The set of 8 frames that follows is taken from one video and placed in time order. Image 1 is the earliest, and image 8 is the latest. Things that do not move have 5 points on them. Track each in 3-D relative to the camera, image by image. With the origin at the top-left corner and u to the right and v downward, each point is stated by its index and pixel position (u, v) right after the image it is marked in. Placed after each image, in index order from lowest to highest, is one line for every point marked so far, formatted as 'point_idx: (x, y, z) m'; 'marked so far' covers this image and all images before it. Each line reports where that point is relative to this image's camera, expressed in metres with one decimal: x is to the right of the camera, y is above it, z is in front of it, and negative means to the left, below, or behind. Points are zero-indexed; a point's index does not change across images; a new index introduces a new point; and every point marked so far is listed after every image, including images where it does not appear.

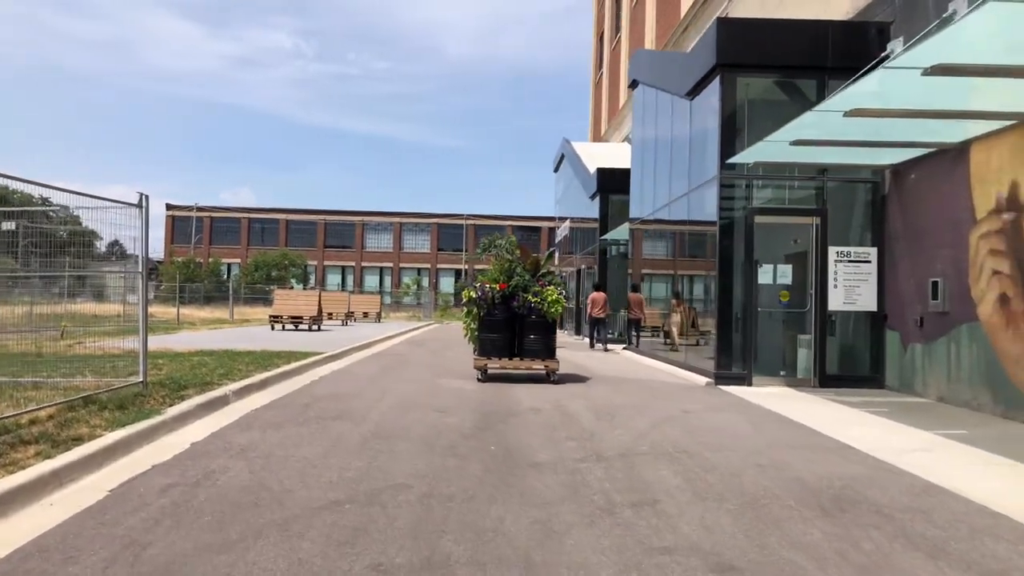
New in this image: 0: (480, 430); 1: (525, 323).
0: (-0.3, -1.5, +8.6) m
1: (+0.2, -0.6, +13.3) m
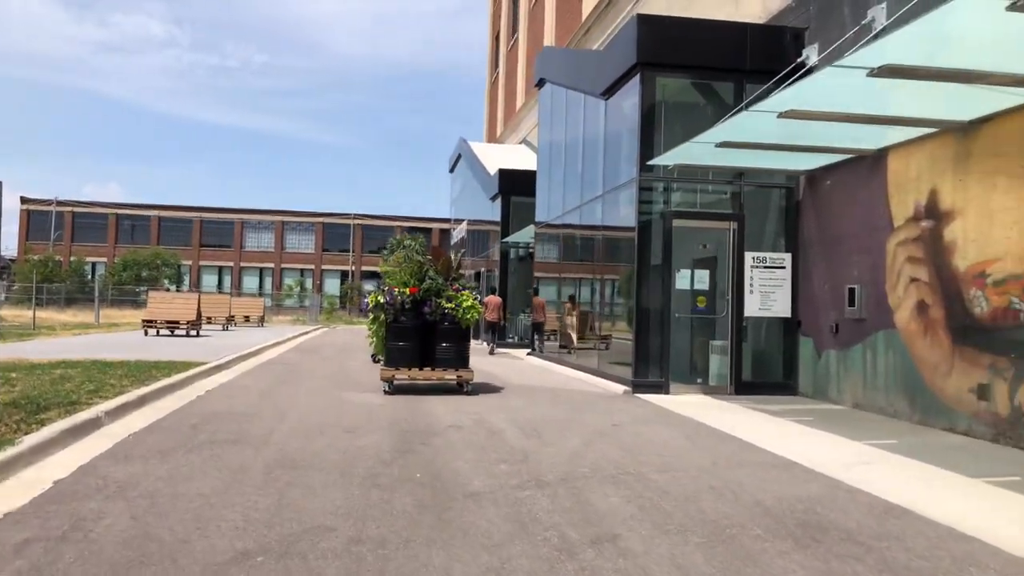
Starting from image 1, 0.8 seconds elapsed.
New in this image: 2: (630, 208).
0: (-1.1, -1.6, +7.7) m
1: (-1.2, -0.7, +12.4) m
2: (+2.1, +1.4, +13.7) m
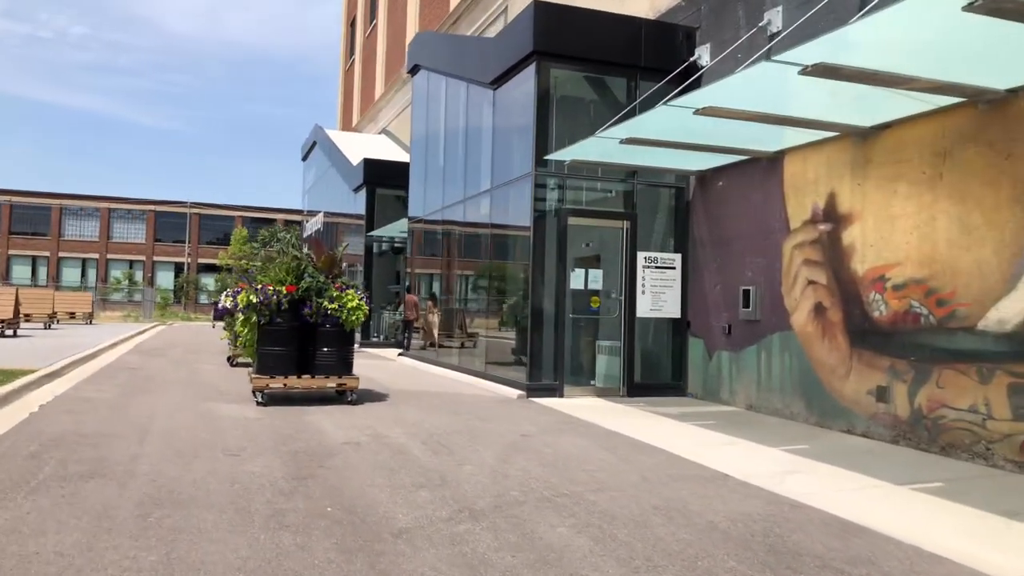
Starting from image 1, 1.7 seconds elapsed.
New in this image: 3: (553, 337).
0: (-1.8, -1.6, +6.6) m
1: (-2.8, -0.7, +11.3) m
2: (+0.3, +1.4, +13.1) m
3: (+0.7, -0.8, +12.7) m
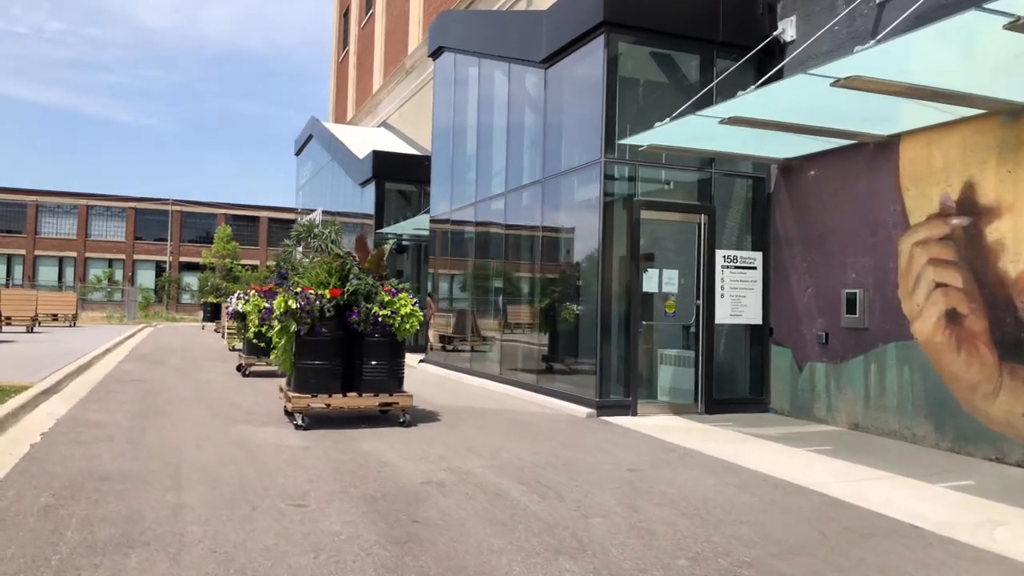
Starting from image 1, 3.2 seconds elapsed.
0: (-0.7, -1.7, +5.1) m
1: (-1.8, -0.7, +9.7) m
2: (+1.2, +1.4, +11.6) m
3: (+1.6, -0.8, +11.2) m
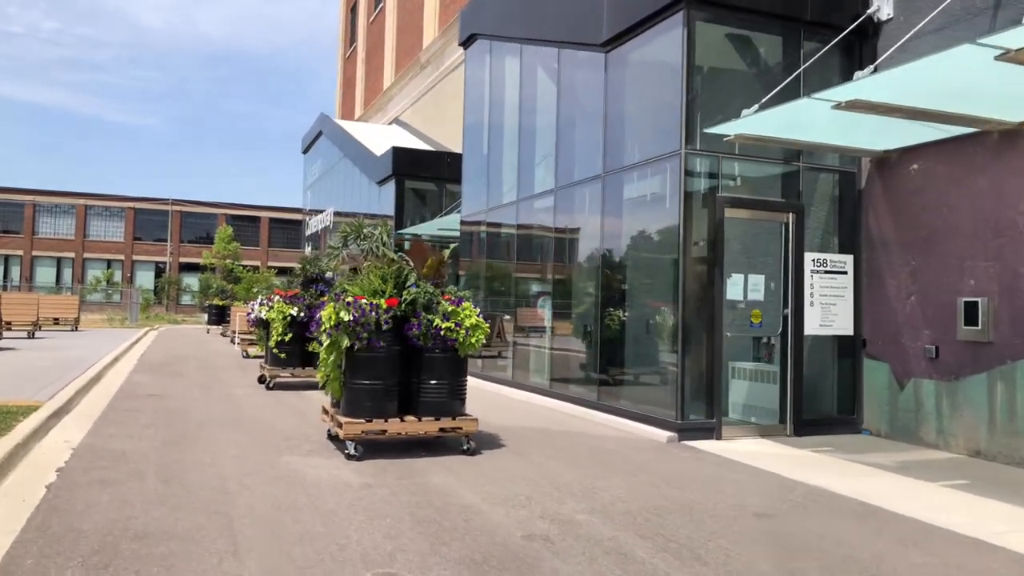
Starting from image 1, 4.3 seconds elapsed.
0: (+0.2, -1.8, +3.9) m
1: (-1.0, -0.8, +8.5) m
2: (+2.0, +1.3, +10.4) m
3: (+2.5, -0.9, +10.0) m
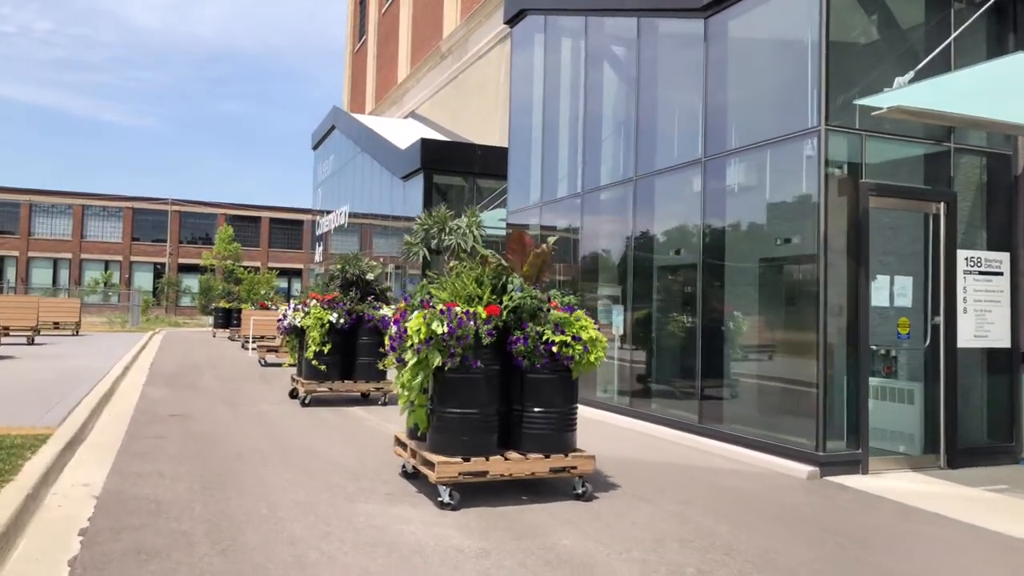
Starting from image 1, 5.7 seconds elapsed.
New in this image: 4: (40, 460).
0: (+1.3, -1.8, +2.2) m
1: (+0.1, -0.8, +6.9) m
2: (+3.1, +1.2, +8.8) m
3: (+3.6, -1.0, +8.4) m
4: (-4.2, -1.5, +7.0) m
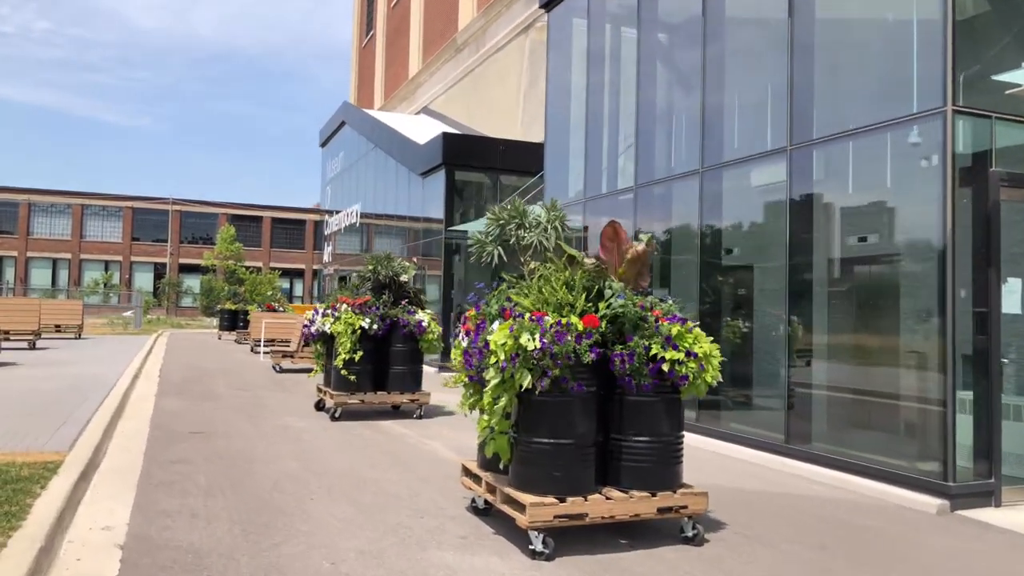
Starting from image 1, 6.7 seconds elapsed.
0: (+2.0, -1.8, +1.2) m
1: (+0.8, -0.9, +5.8) m
2: (+3.8, +1.2, +7.7) m
3: (+4.3, -1.0, +7.3) m
4: (-3.5, -1.6, +5.9) m
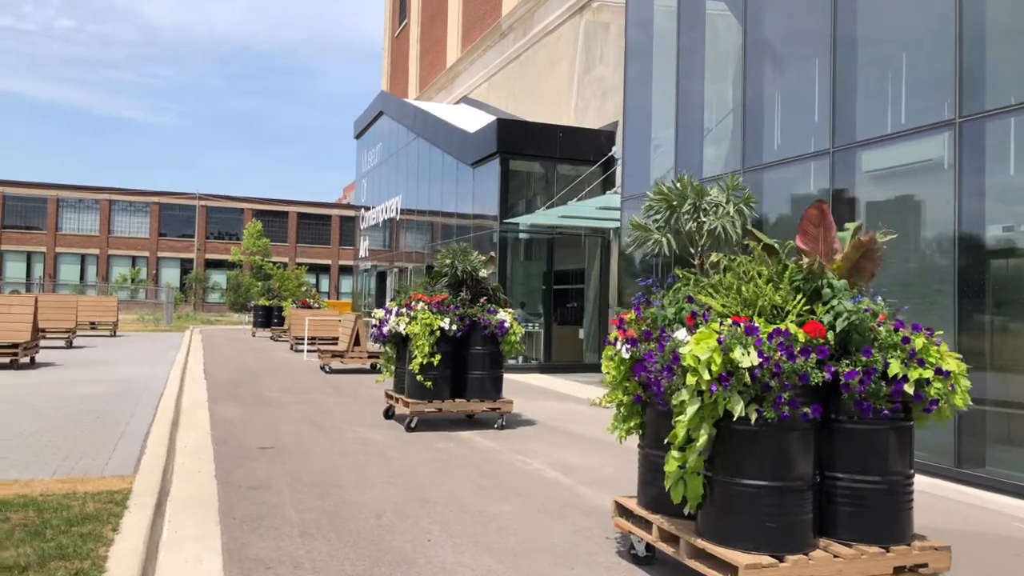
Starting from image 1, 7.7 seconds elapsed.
0: (+3.0, -1.9, -0.1) m
1: (+1.9, -0.9, +4.6) m
2: (+5.0, +1.2, +6.4) m
3: (+5.4, -1.0, +6.0) m
4: (-2.4, -1.6, +4.8) m
